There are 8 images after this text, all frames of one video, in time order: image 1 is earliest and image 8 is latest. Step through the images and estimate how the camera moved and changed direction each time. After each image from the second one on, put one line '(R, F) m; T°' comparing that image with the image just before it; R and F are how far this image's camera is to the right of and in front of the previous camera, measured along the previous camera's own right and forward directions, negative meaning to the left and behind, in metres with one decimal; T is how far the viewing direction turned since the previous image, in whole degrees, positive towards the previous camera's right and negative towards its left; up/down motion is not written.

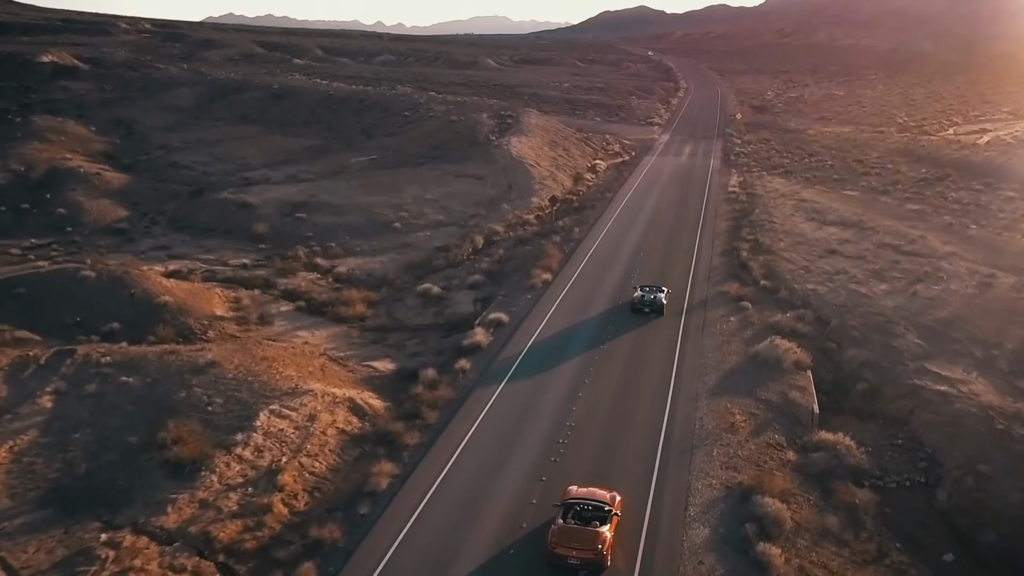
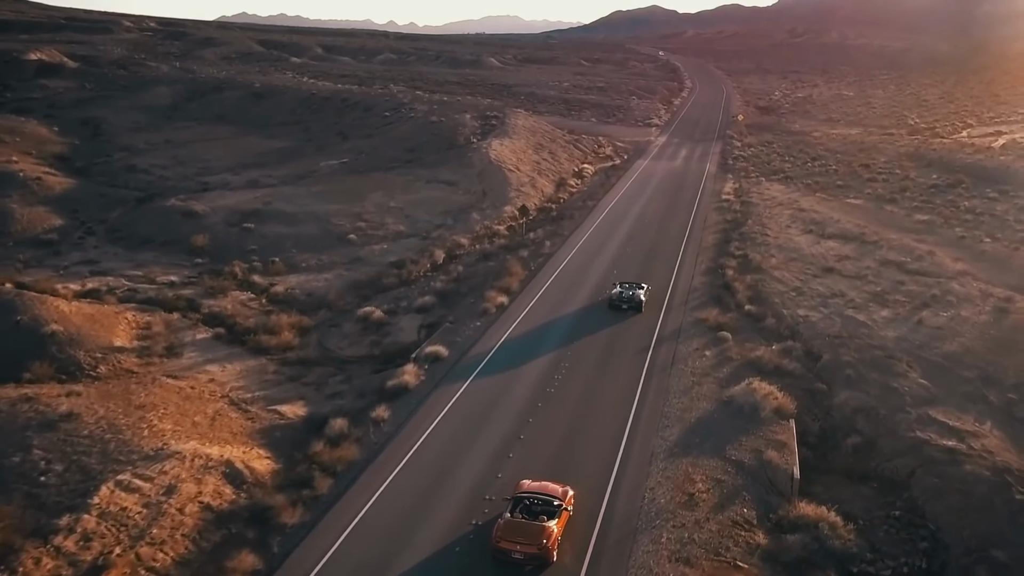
(+2.2, +4.3) m; -1°
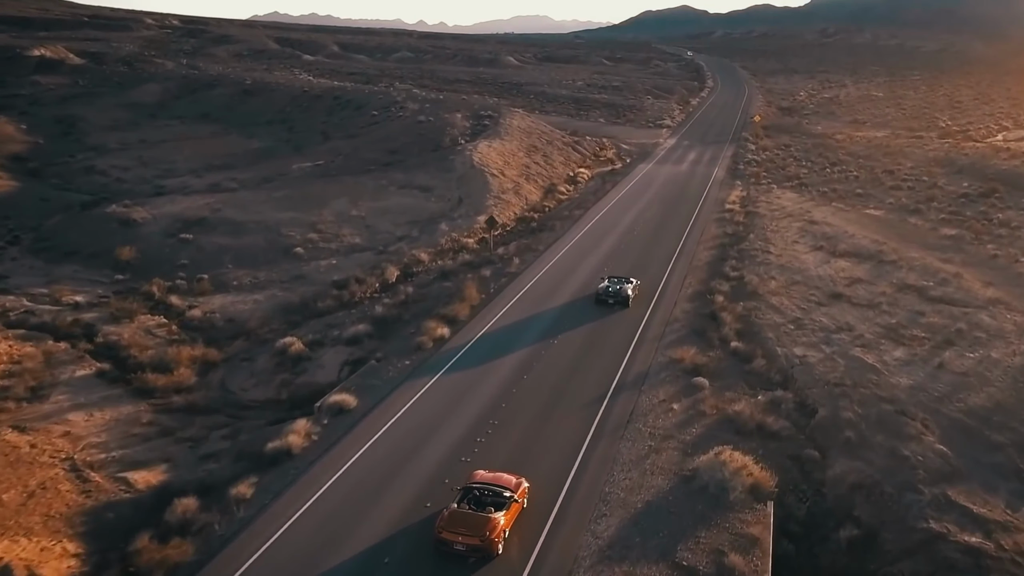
(+2.7, +5.1) m; -2°
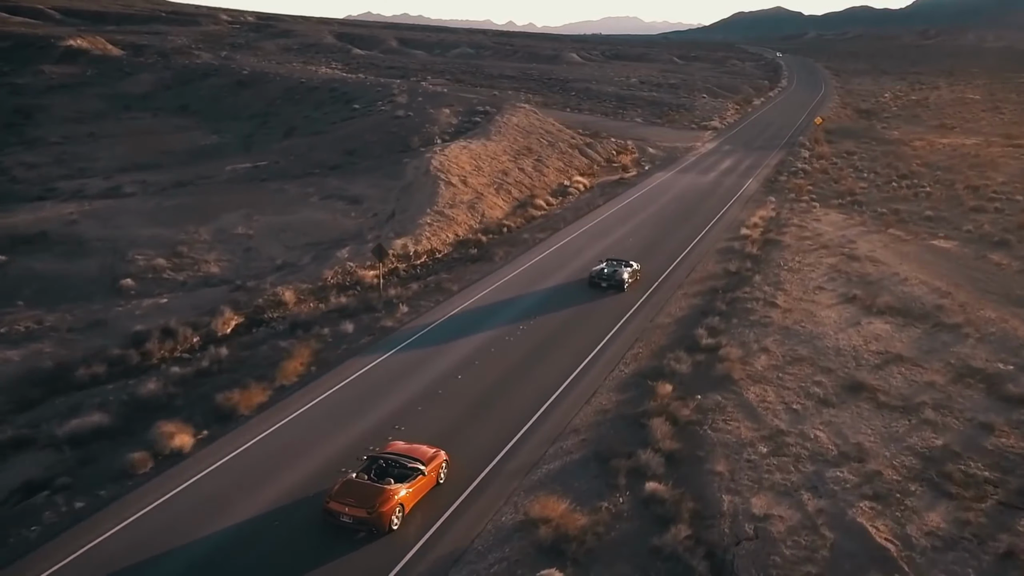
(+5.8, +11.2) m; -5°
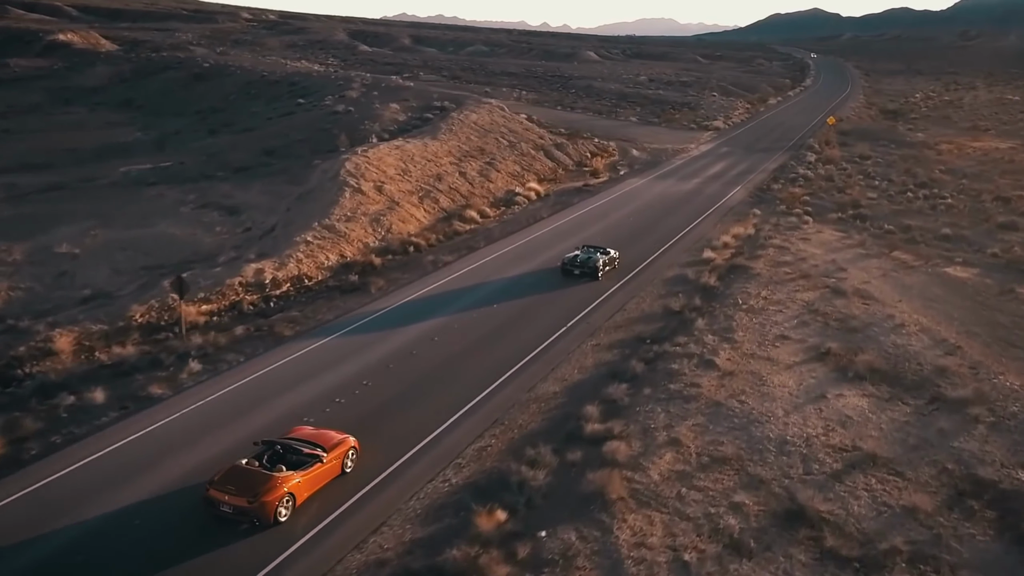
(+4.4, +7.4) m; -2°
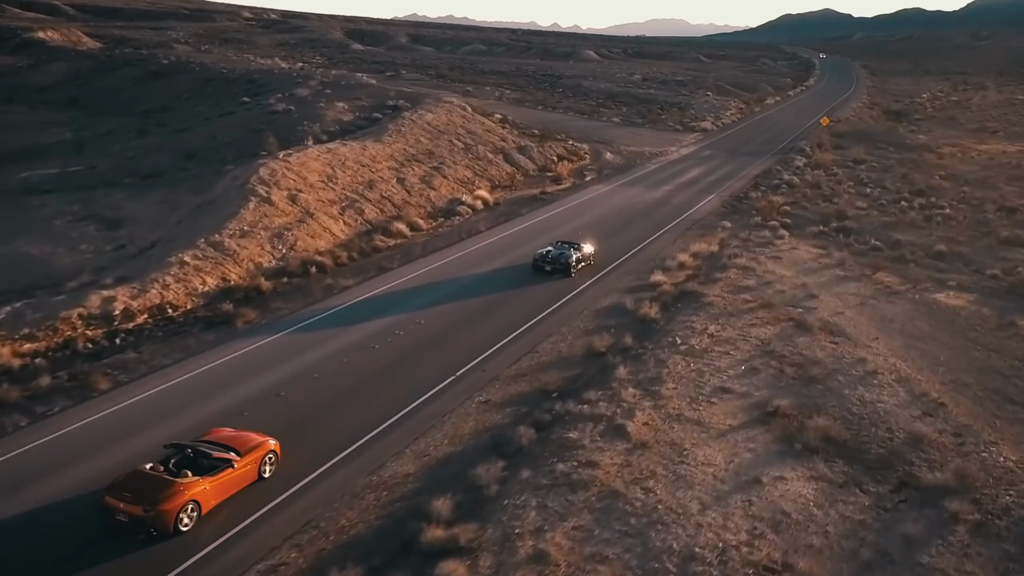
(+2.8, +4.4) m; -1°
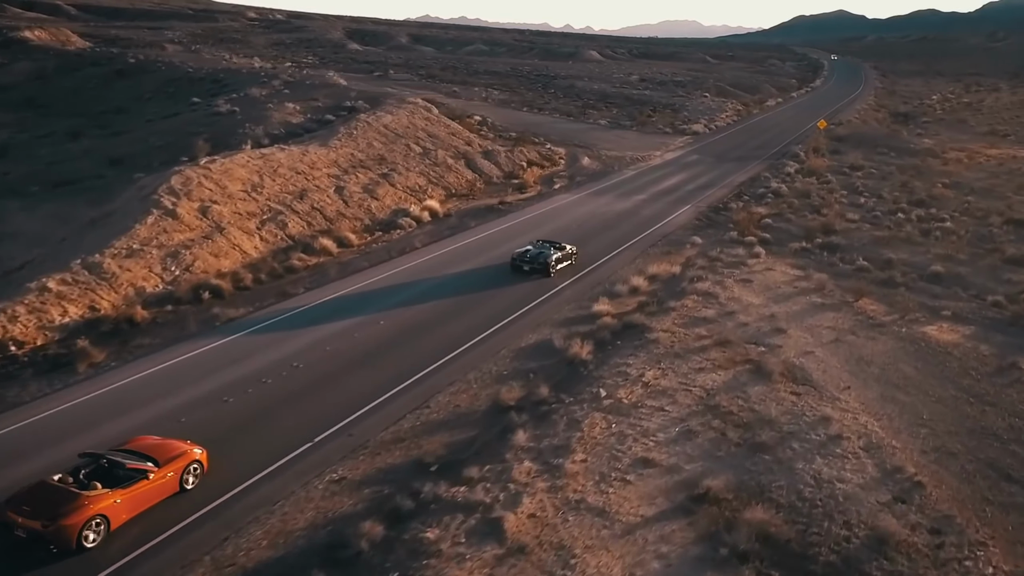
(+2.3, +3.6) m; -1°
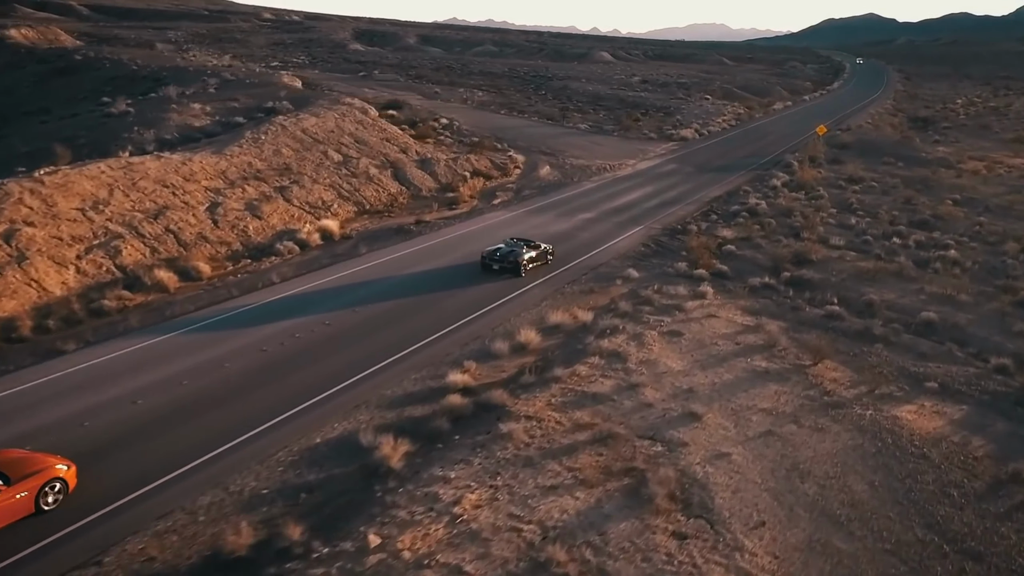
(+3.8, +5.8) m; -2°
